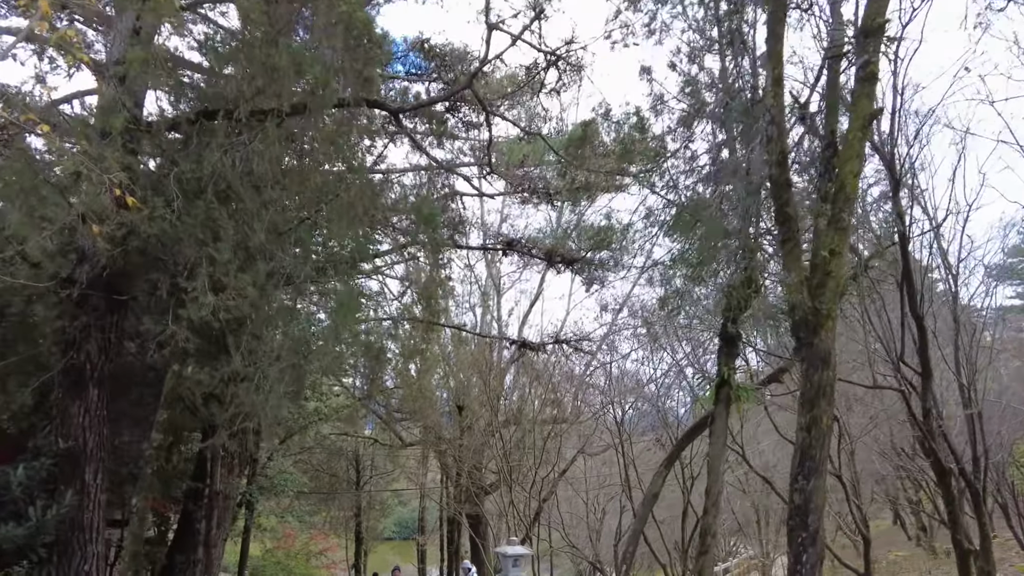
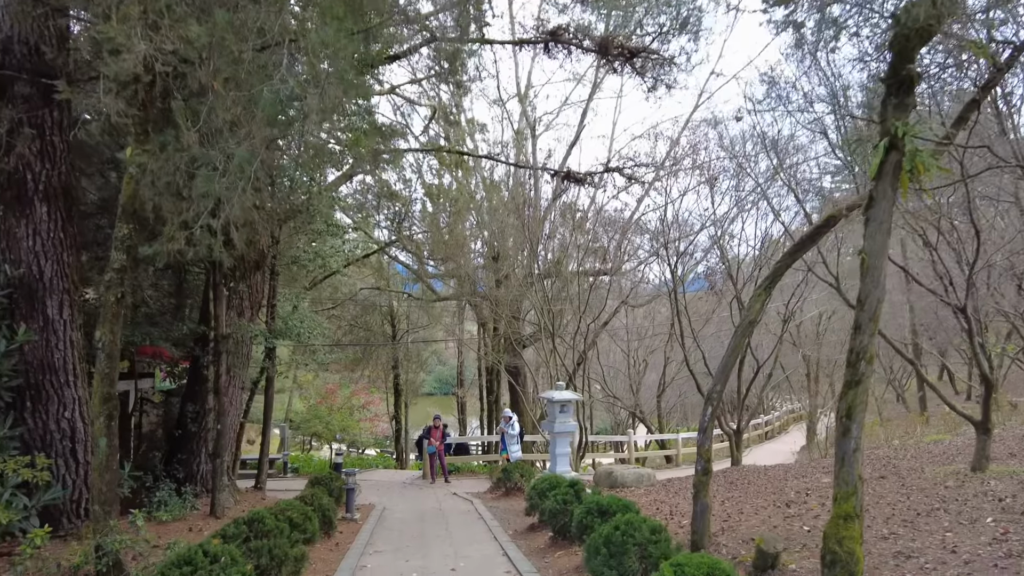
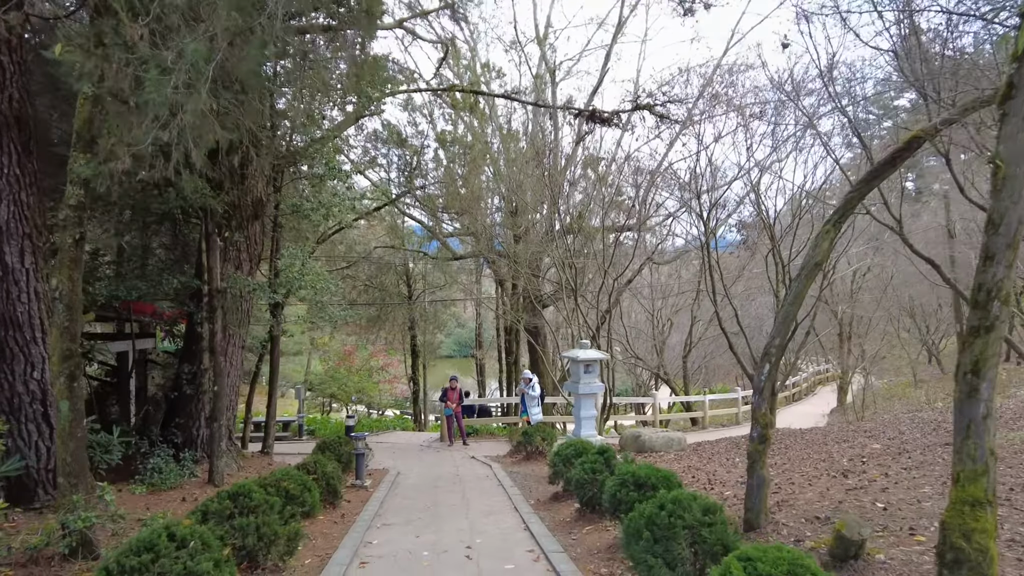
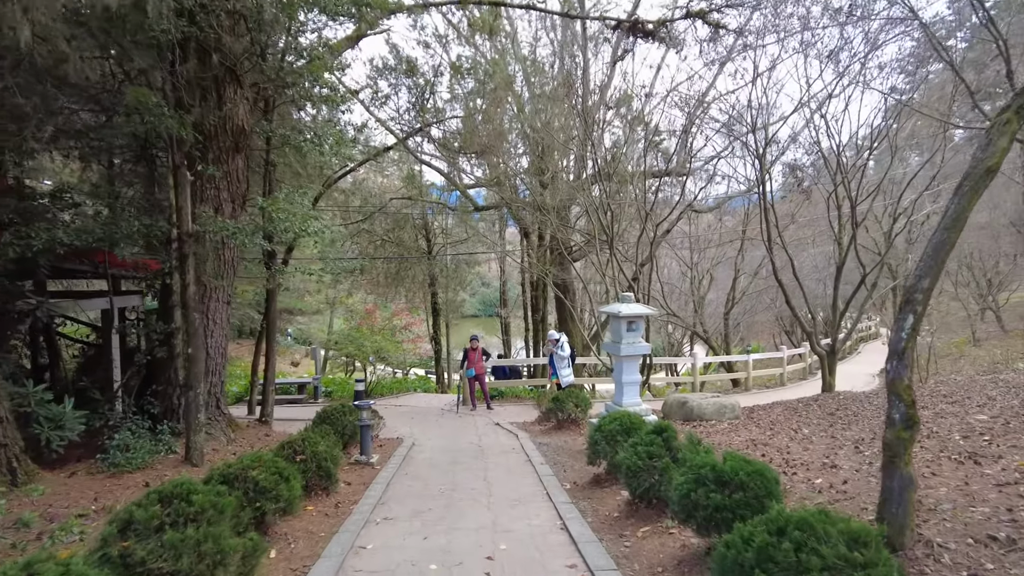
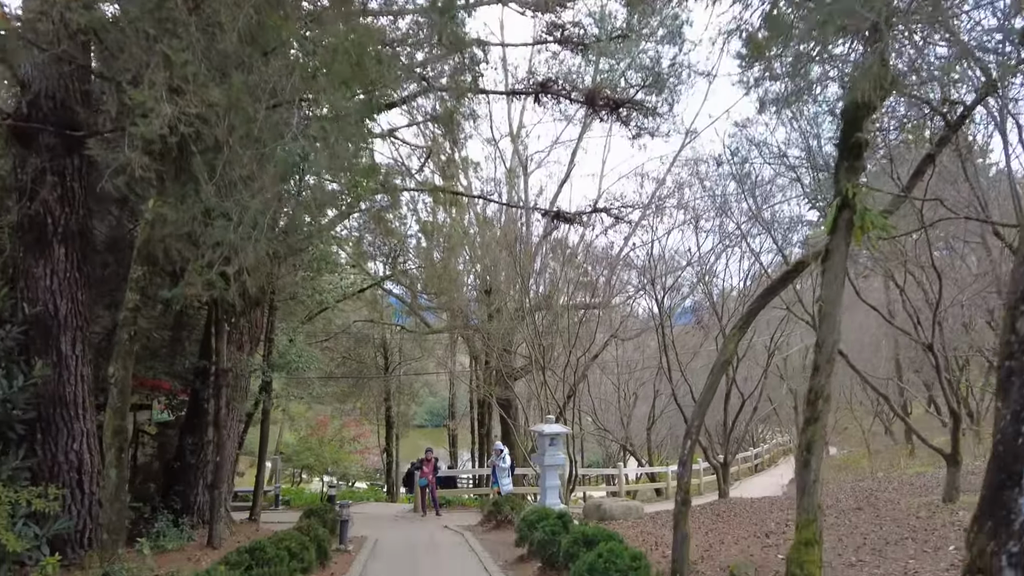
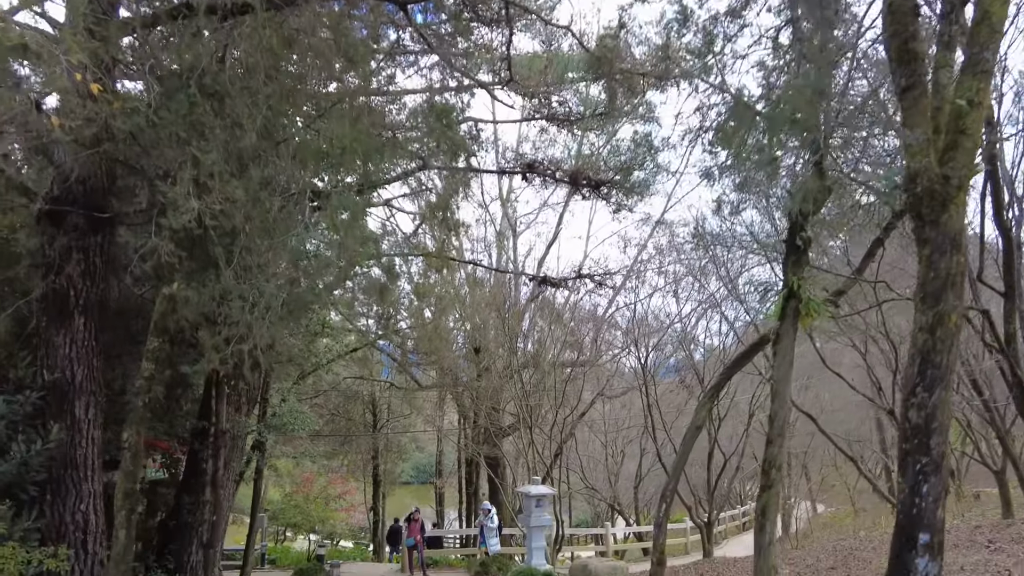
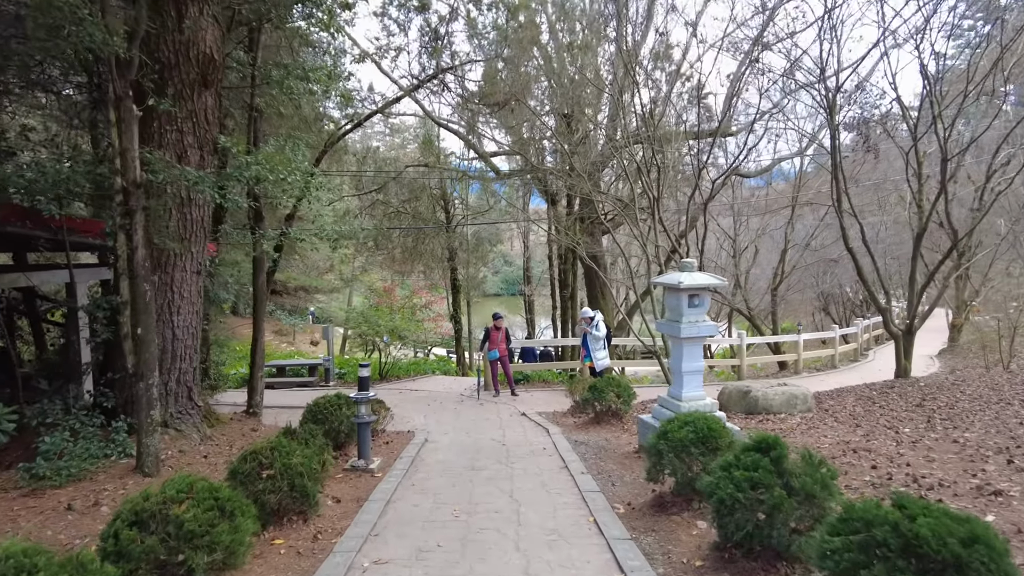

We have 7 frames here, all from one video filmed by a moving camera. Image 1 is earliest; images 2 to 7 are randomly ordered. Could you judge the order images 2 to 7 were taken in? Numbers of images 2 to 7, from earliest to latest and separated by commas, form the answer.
6, 5, 2, 3, 4, 7
